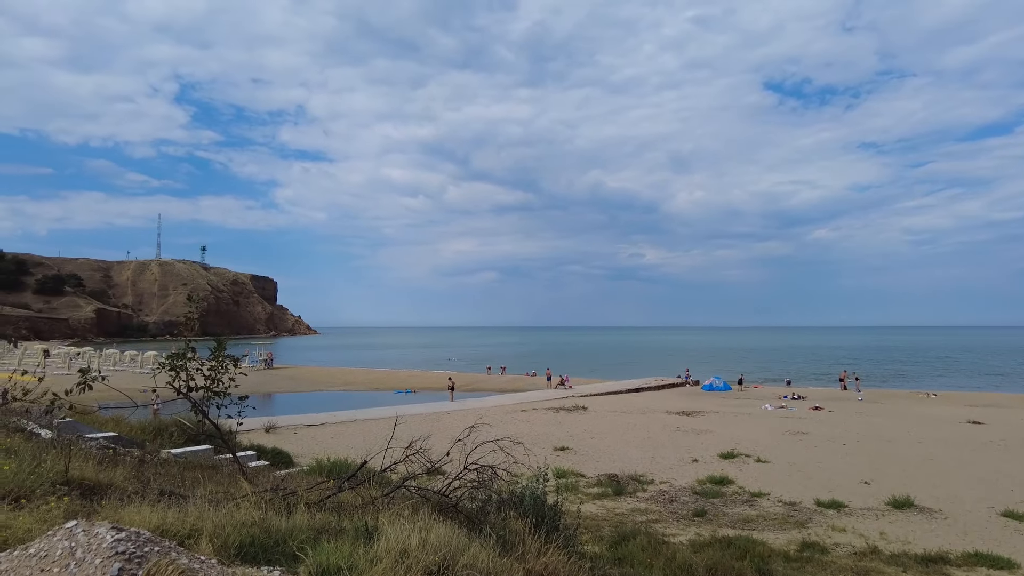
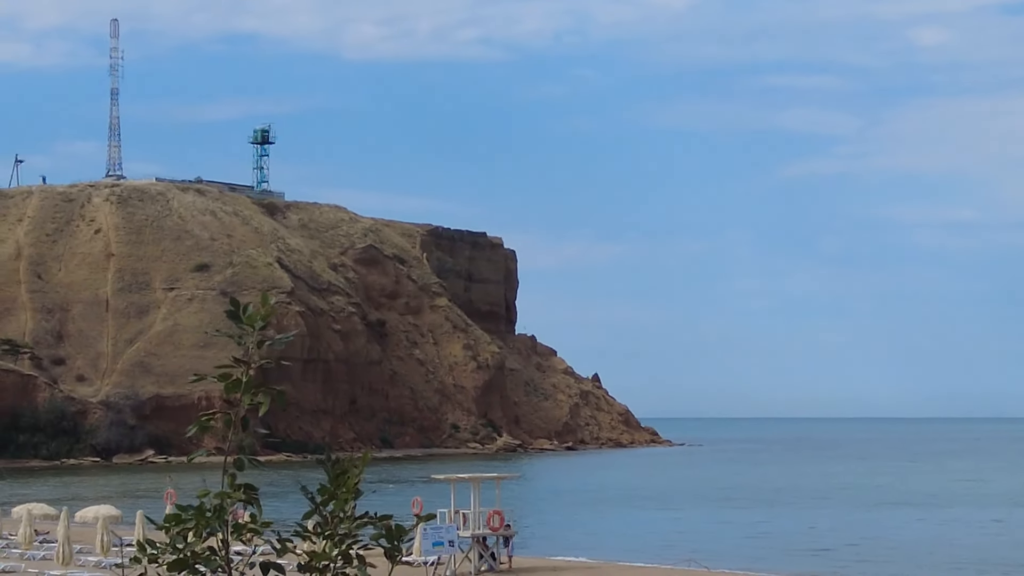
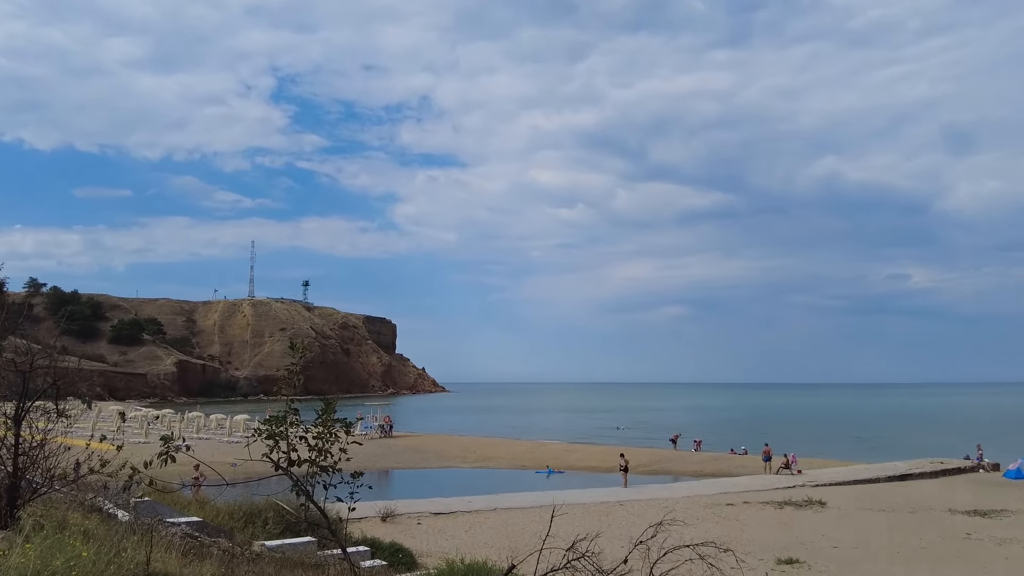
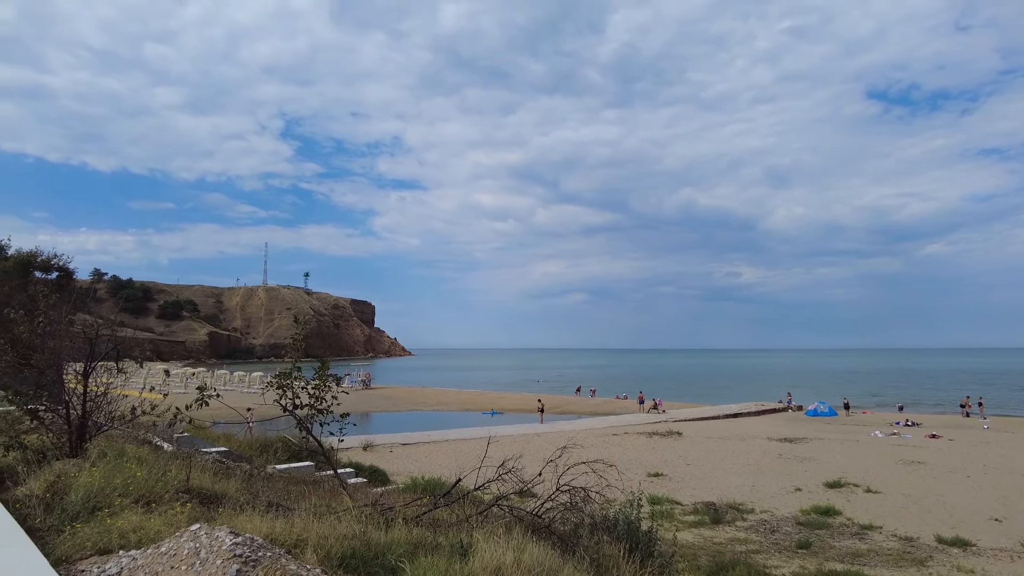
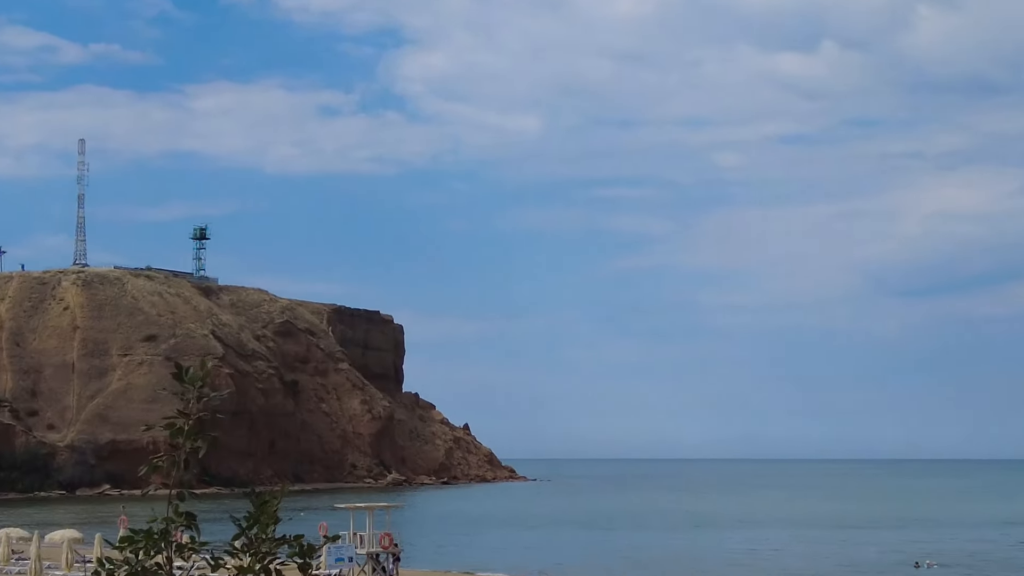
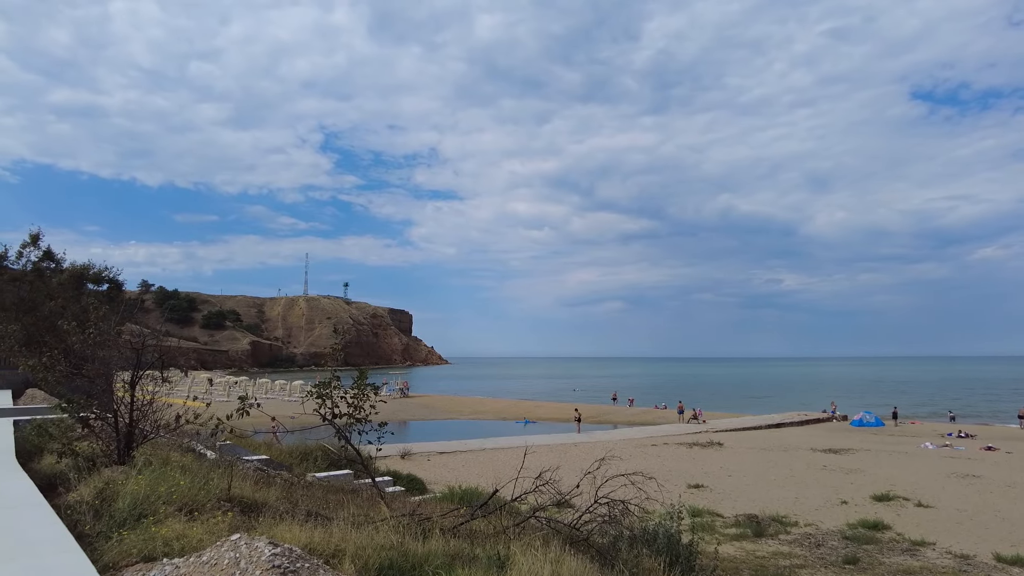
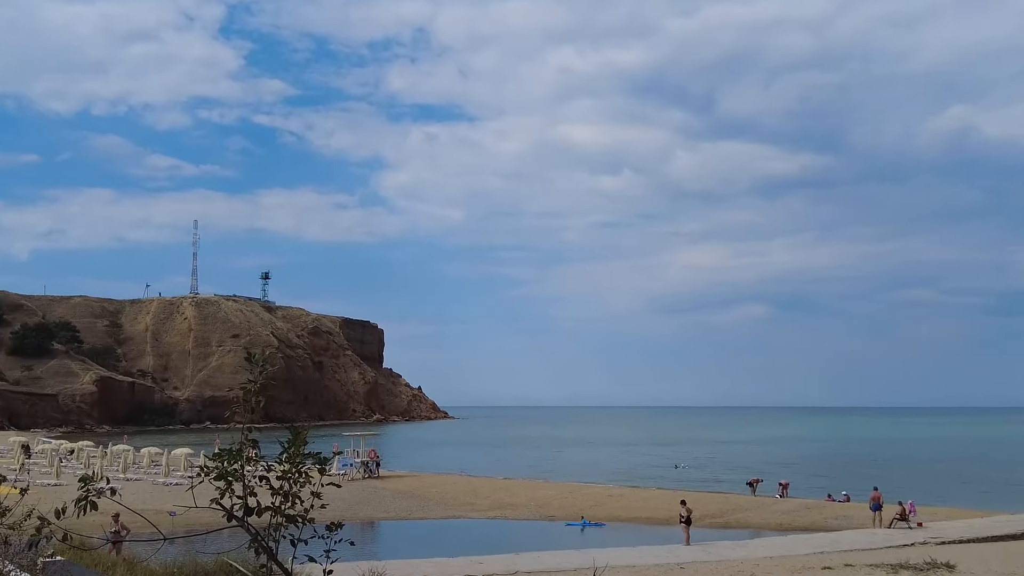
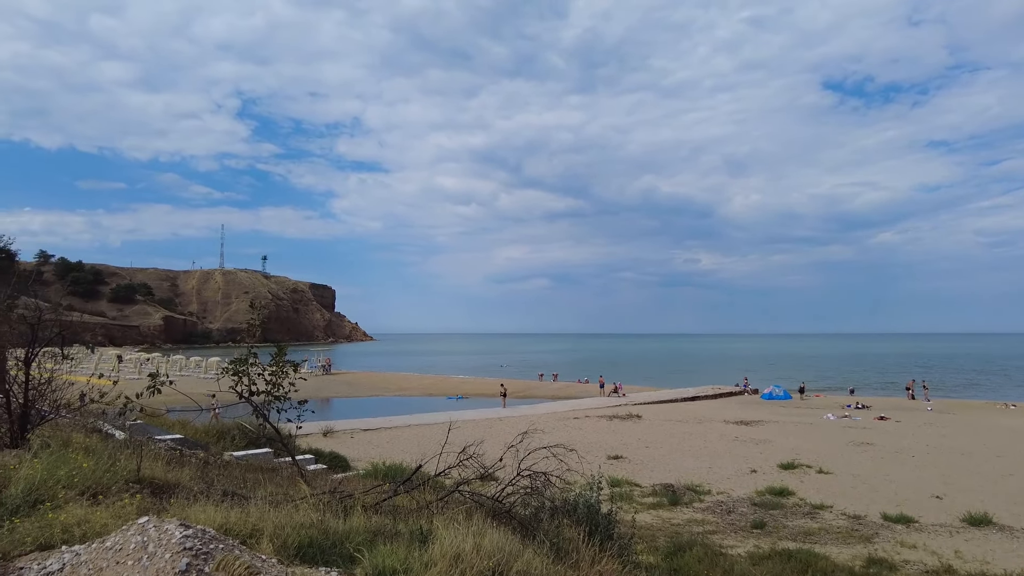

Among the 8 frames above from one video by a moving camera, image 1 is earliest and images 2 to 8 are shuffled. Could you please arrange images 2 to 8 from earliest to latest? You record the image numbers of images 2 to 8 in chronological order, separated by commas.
8, 4, 6, 3, 7, 5, 2
